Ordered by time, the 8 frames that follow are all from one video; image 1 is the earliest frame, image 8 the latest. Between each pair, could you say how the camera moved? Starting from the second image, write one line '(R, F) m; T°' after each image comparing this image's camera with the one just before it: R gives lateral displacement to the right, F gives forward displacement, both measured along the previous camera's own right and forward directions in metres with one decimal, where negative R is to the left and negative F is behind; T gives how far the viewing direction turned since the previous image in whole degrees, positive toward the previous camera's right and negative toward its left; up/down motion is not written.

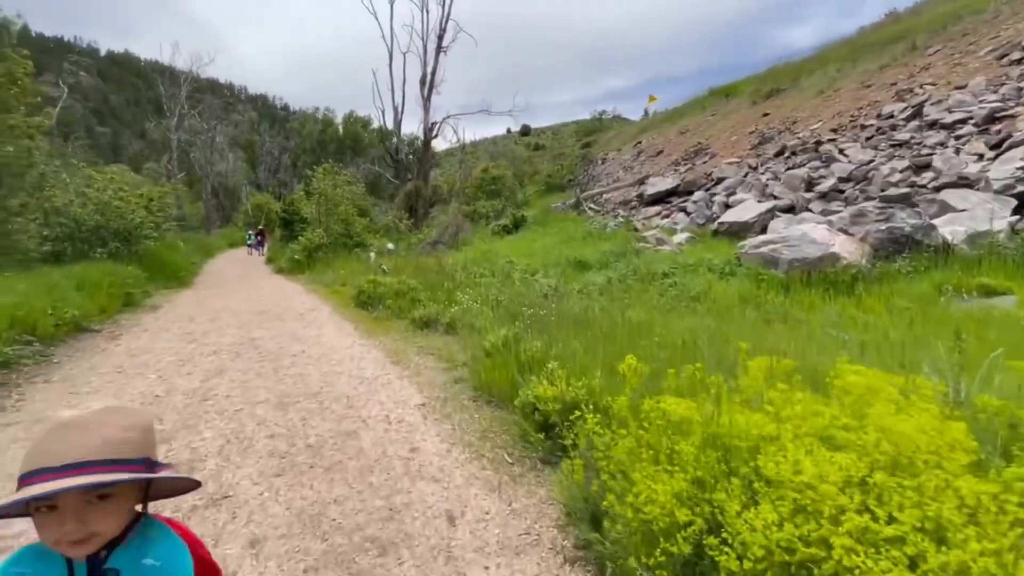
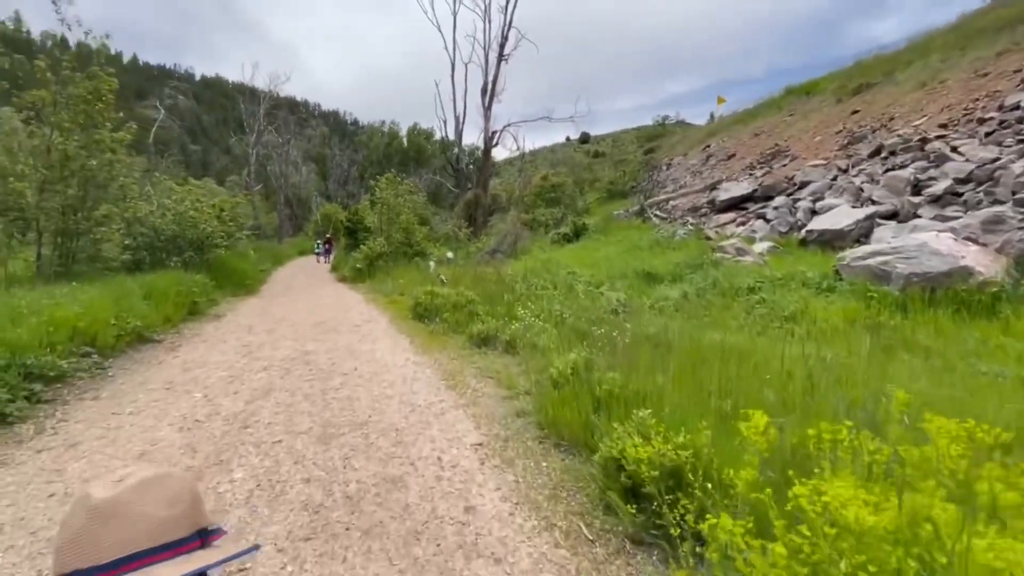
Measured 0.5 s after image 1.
(-0.2, +0.7) m; -7°
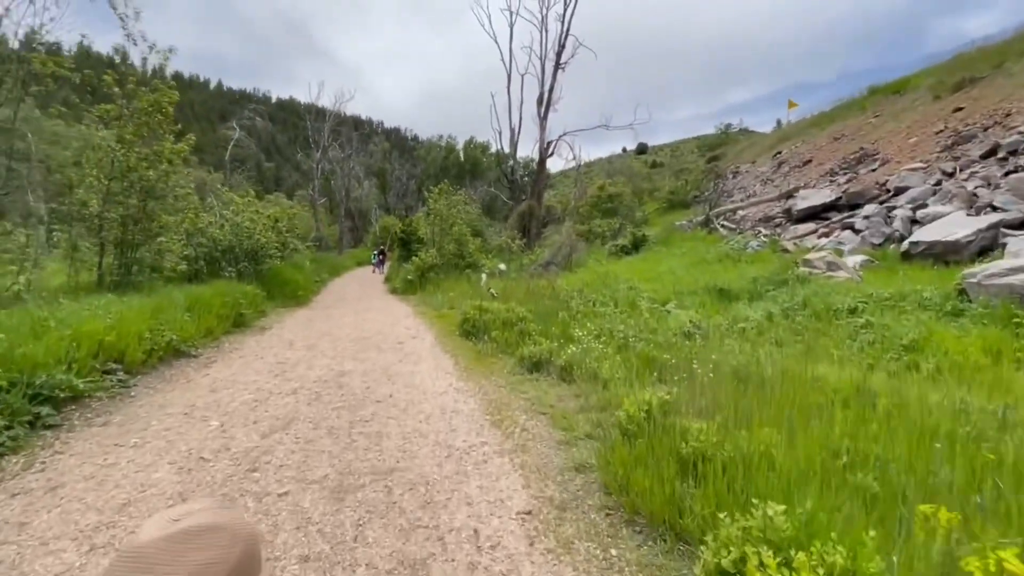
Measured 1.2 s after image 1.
(-0.1, +0.9) m; -6°
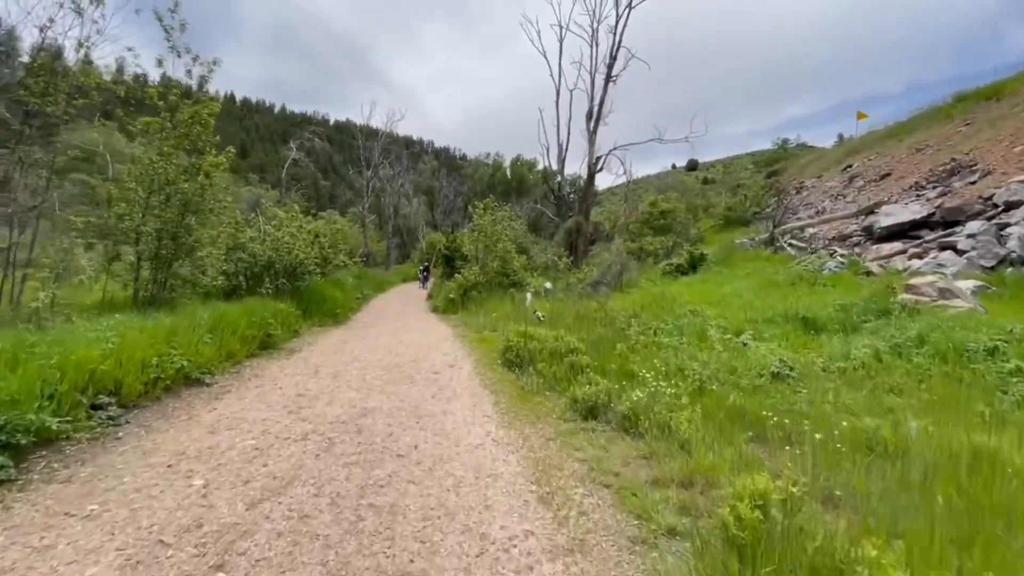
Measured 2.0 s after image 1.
(-0.1, +1.1) m; -5°
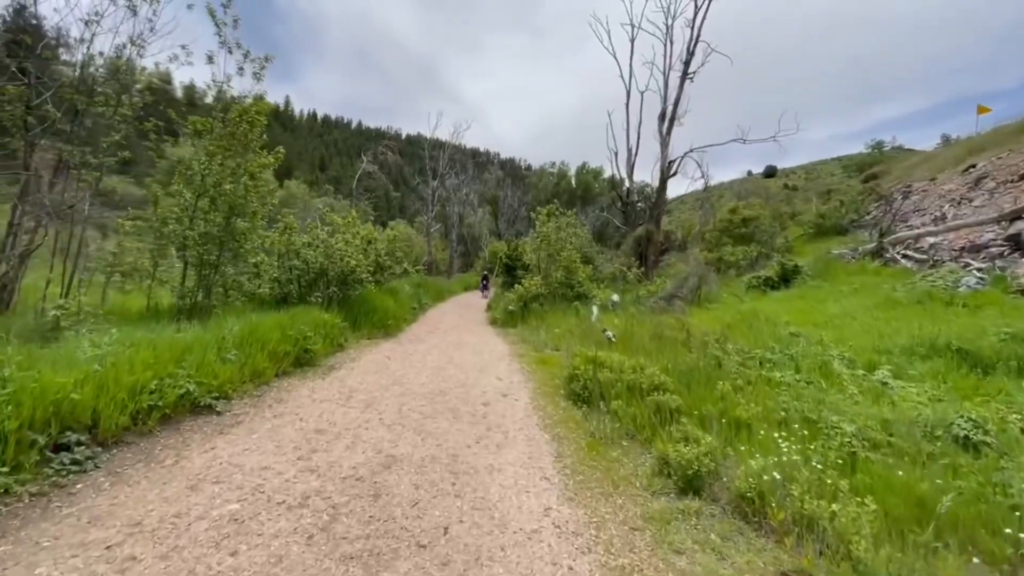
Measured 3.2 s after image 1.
(-0.1, +1.4) m; -7°
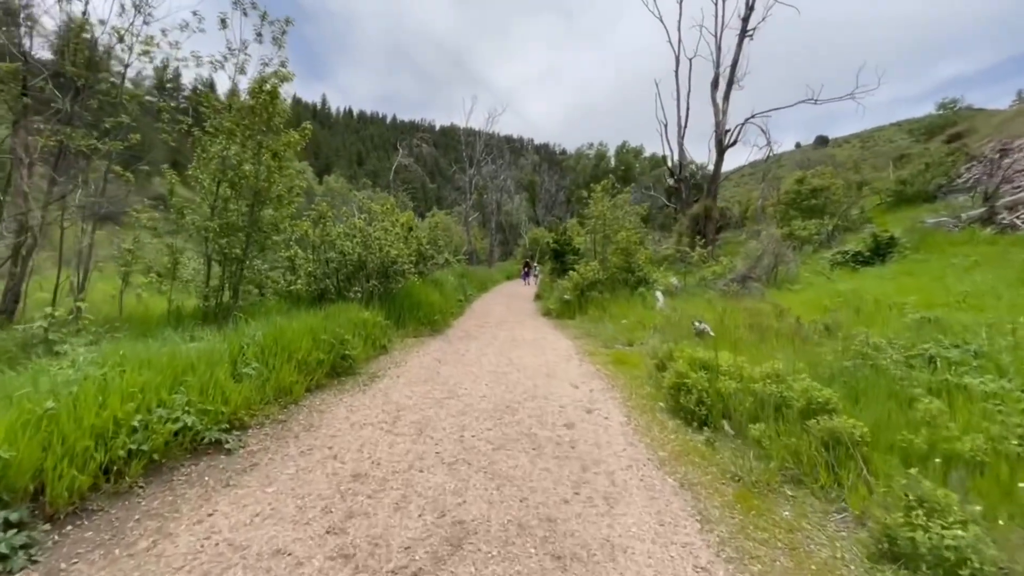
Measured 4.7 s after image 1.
(-0.5, +1.6) m; -5°
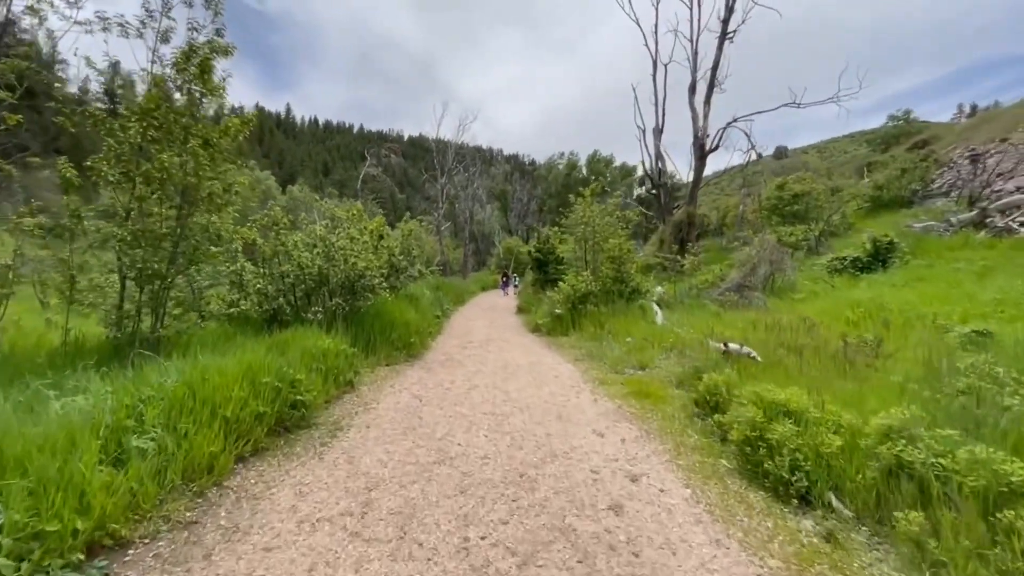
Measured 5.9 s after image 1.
(-0.4, +1.6) m; +3°
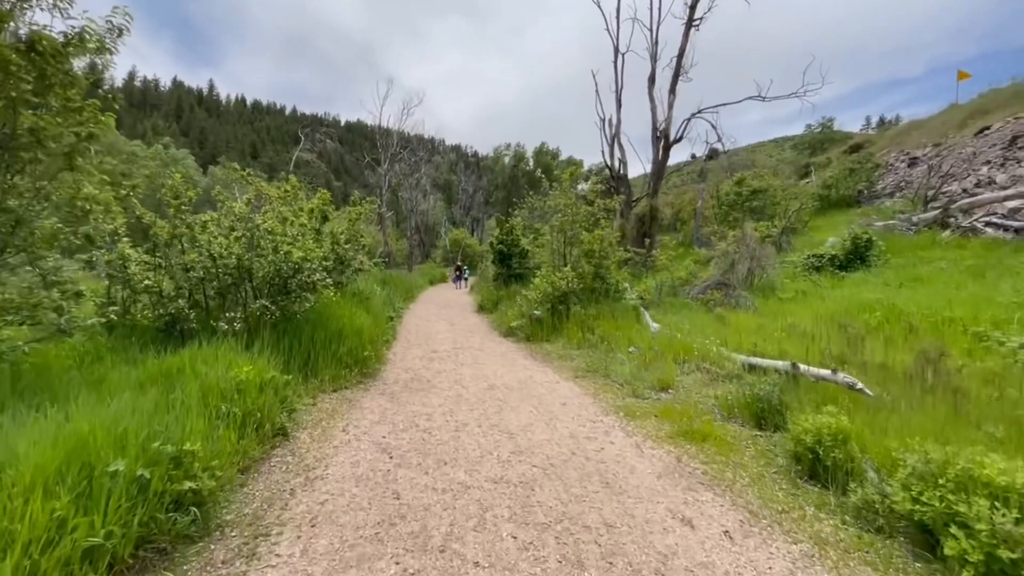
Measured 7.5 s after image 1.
(-0.7, +2.1) m; +7°
